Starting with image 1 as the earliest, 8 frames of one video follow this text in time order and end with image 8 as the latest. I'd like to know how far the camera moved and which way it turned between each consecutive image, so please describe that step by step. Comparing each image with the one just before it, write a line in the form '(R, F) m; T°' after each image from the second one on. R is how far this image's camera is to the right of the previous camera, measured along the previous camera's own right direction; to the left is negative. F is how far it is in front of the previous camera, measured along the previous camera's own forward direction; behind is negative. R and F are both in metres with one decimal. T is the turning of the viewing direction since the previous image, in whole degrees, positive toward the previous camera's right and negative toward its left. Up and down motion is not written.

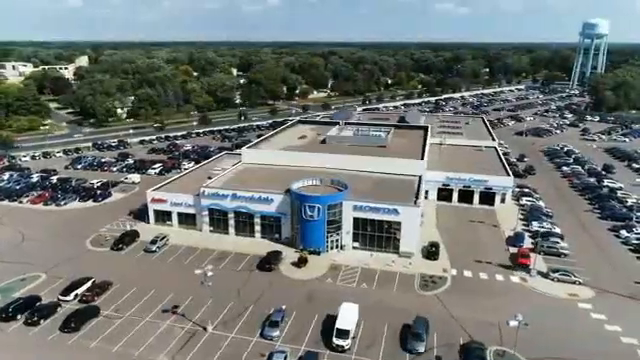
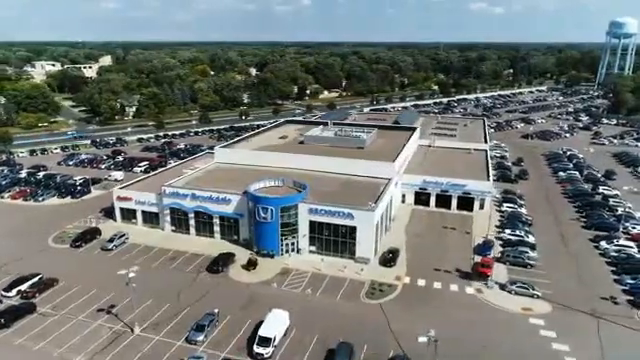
(+6.6, +1.3) m; -4°
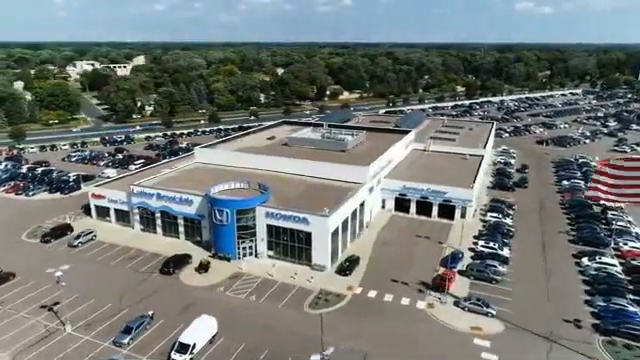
(+7.0, +1.4) m; -5°
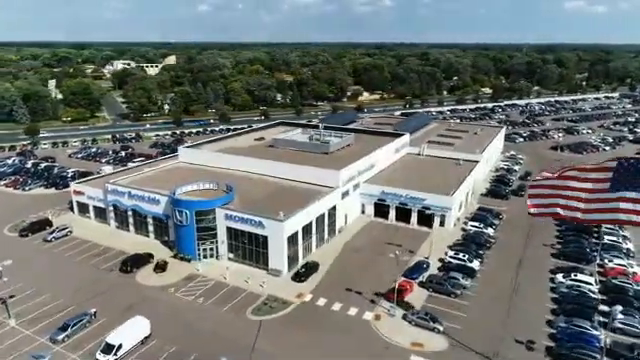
(+6.6, +1.1) m; -5°
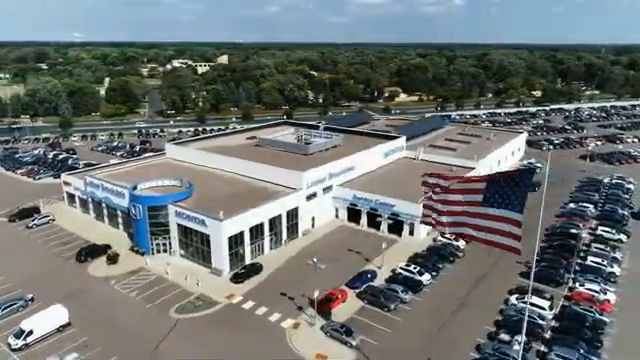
(+9.6, +1.6) m; -8°
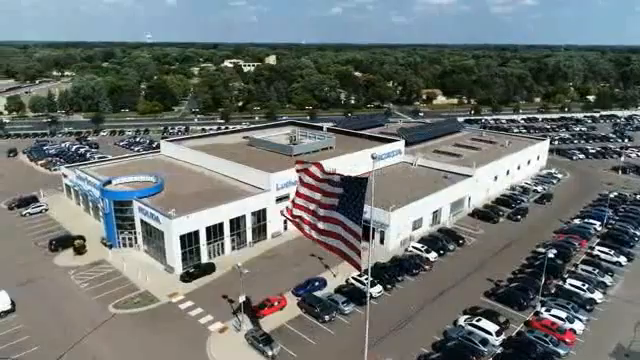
(+8.4, +1.7) m; -7°
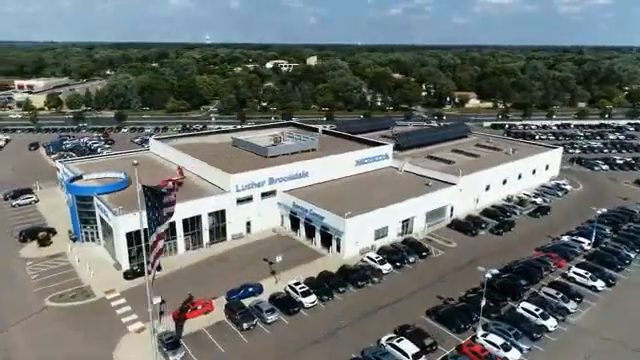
(+8.7, +1.7) m; -7°
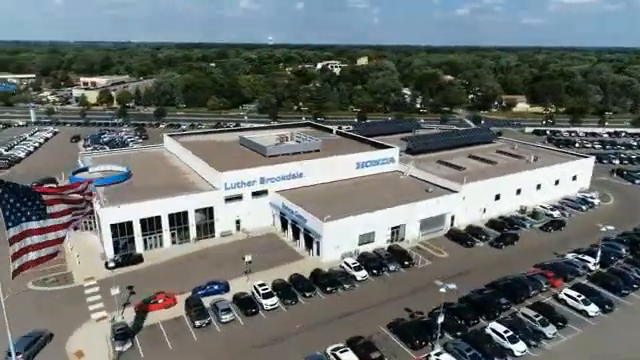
(+6.7, +1.1) m; -7°
